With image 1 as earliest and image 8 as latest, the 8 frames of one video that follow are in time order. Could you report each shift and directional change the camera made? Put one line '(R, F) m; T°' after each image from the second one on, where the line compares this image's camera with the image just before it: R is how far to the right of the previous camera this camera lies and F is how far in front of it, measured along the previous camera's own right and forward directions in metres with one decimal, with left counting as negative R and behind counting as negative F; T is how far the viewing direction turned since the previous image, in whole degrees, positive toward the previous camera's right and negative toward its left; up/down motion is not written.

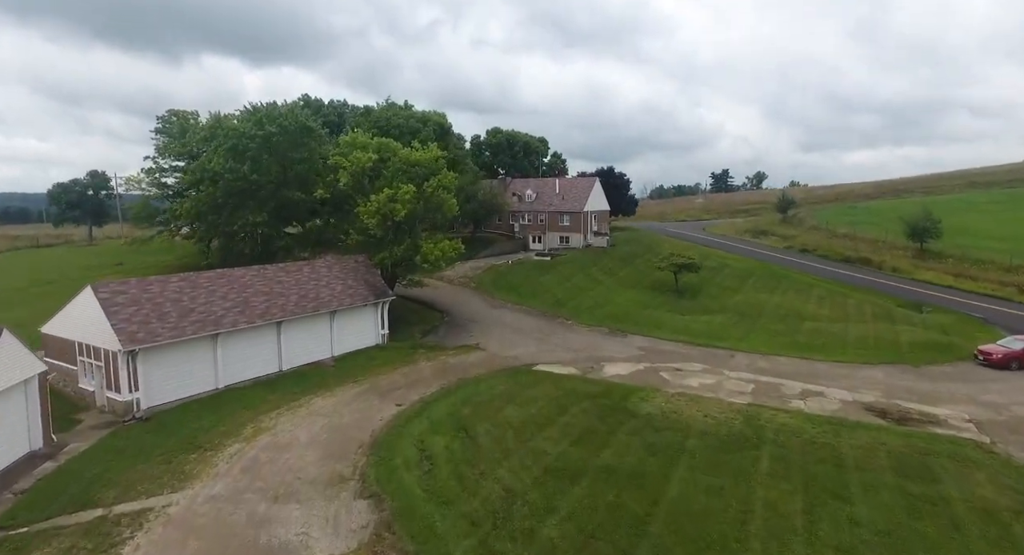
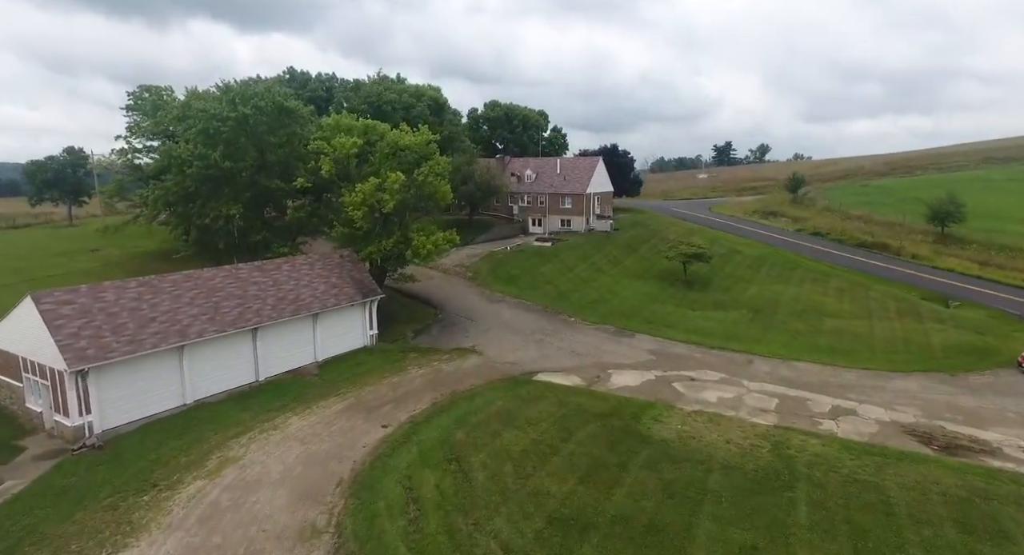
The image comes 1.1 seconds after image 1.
(0.0, +2.6) m; 0°
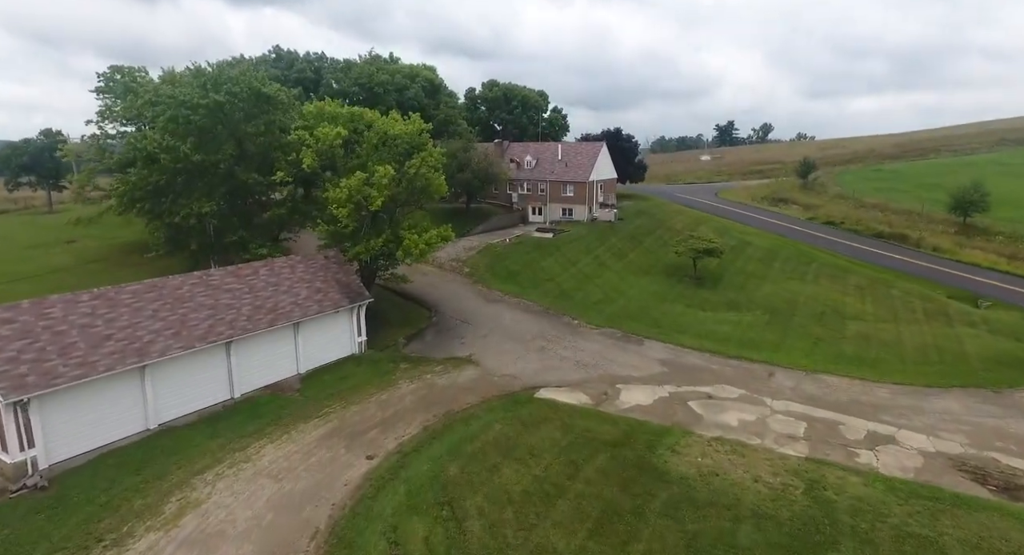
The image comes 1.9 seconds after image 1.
(0.0, +2.4) m; 0°
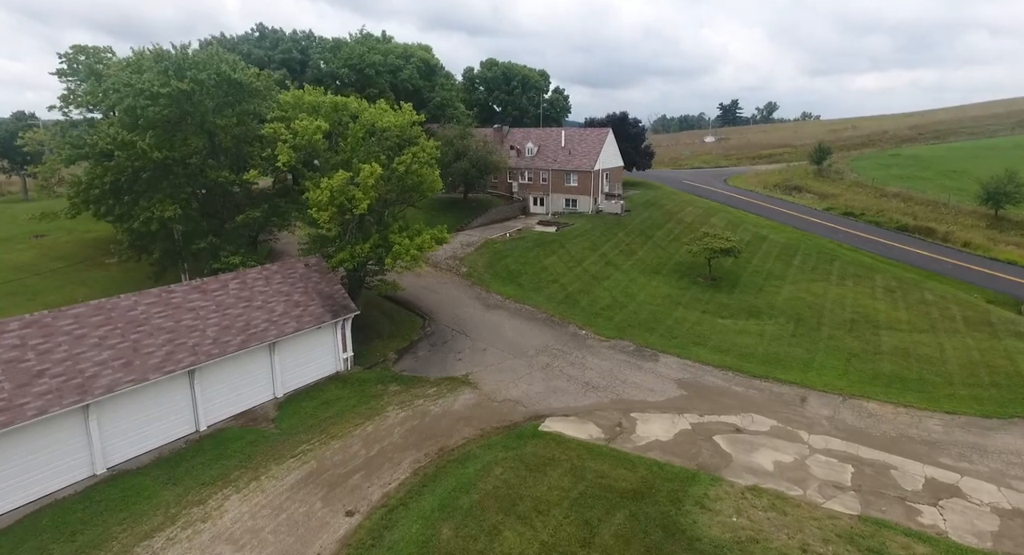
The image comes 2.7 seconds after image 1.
(-0.1, +2.8) m; 0°
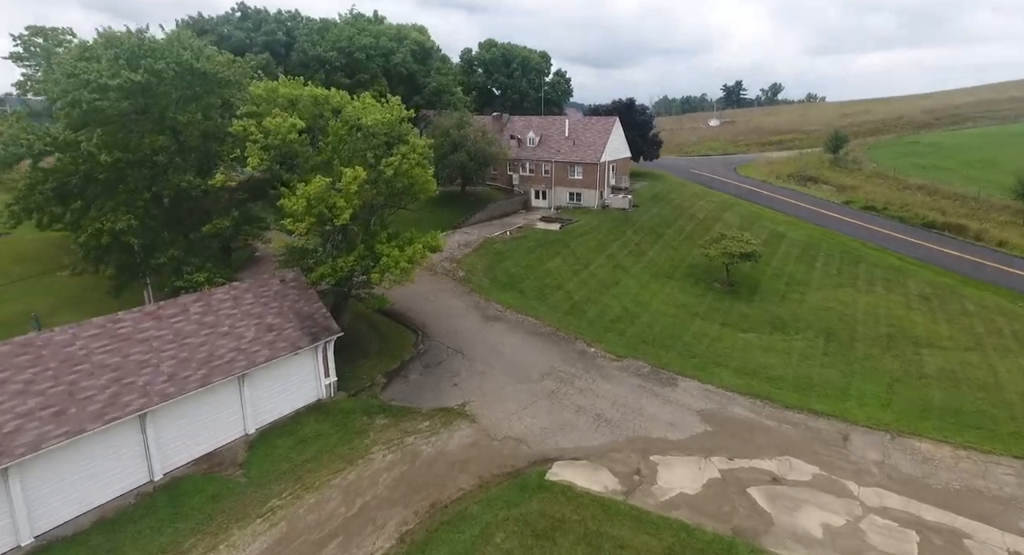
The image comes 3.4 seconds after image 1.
(-0.1, +2.8) m; 0°
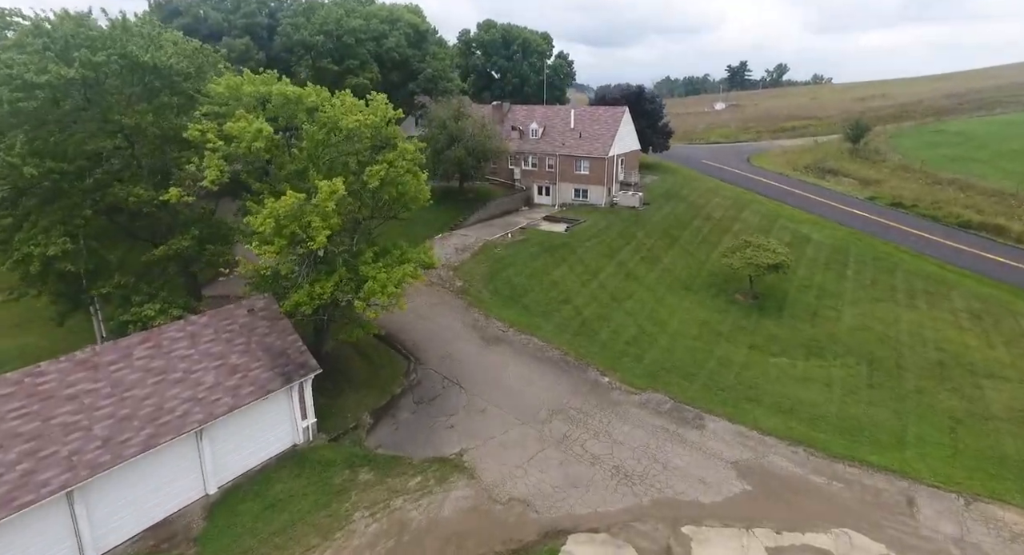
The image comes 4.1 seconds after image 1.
(-0.2, +3.1) m; 0°
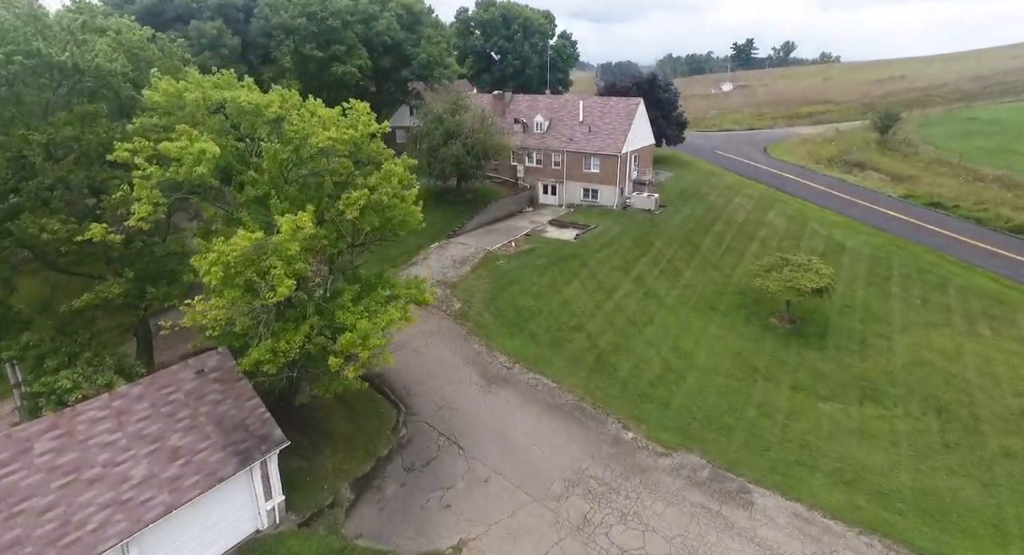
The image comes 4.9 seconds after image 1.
(-0.3, +3.7) m; 0°
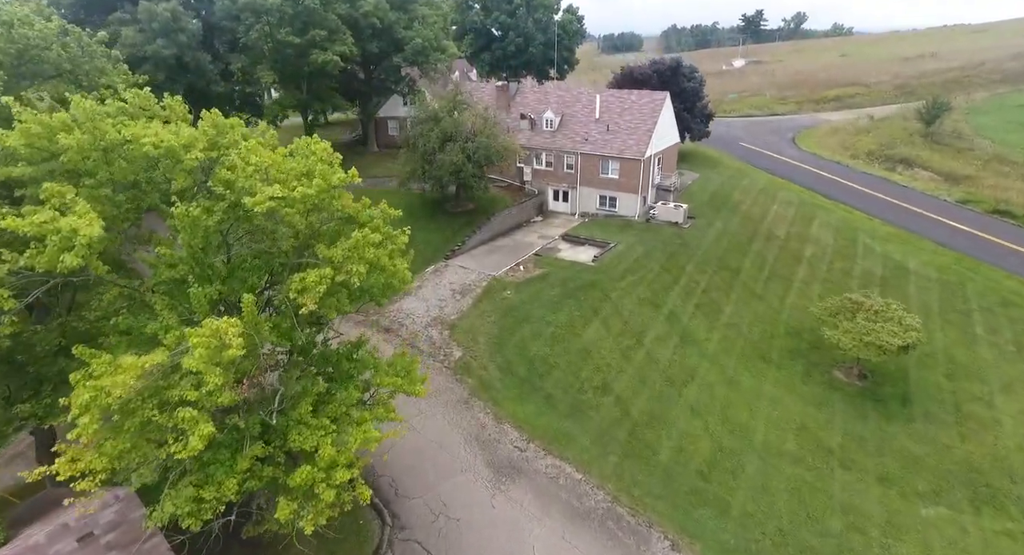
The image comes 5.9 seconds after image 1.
(-0.5, +4.9) m; 0°
